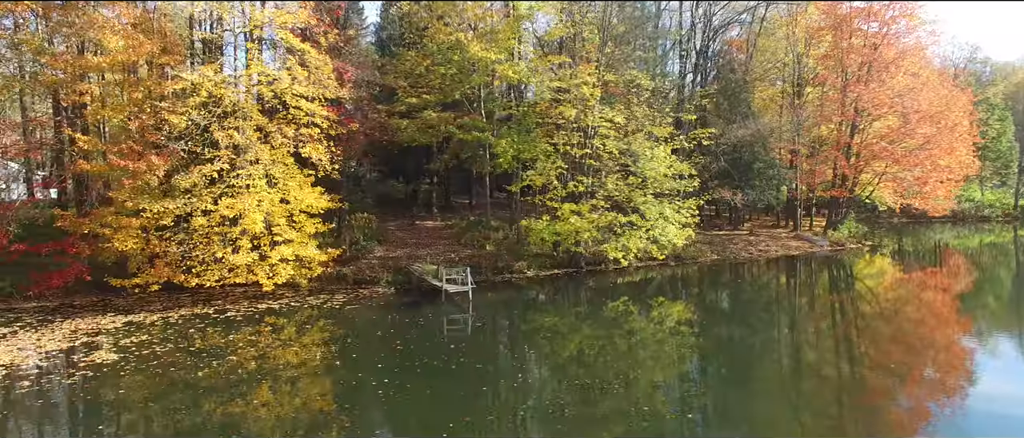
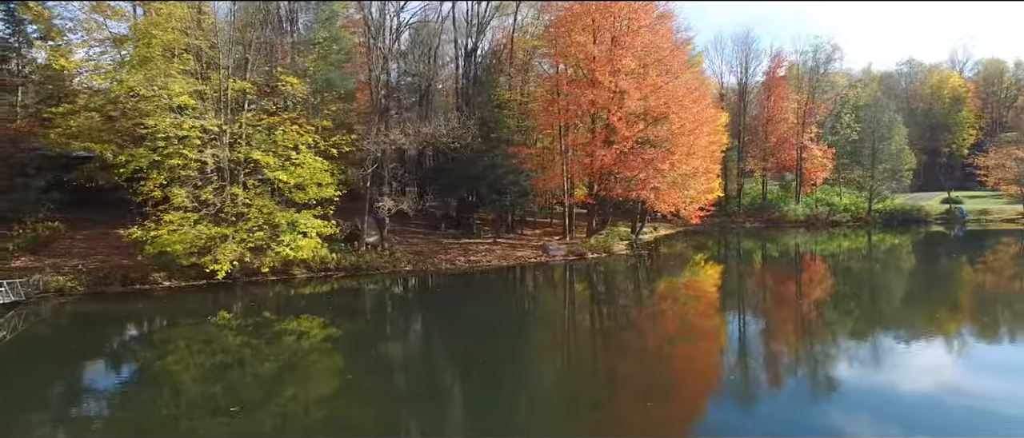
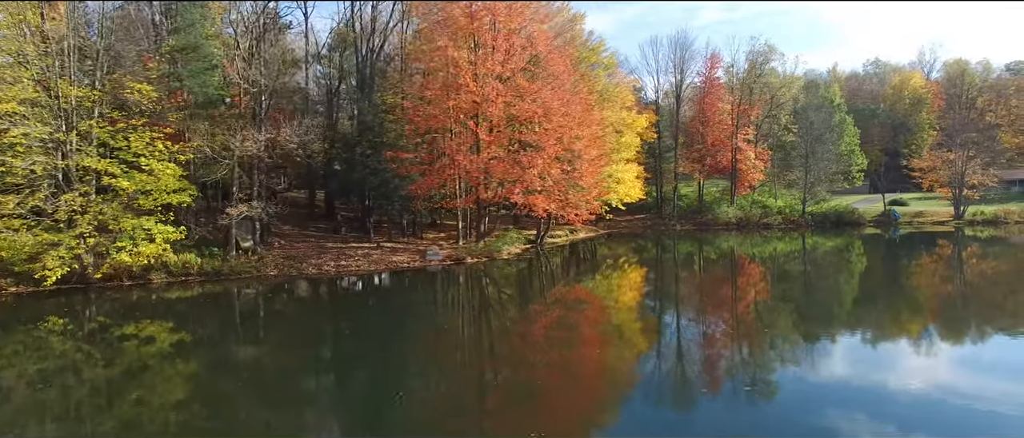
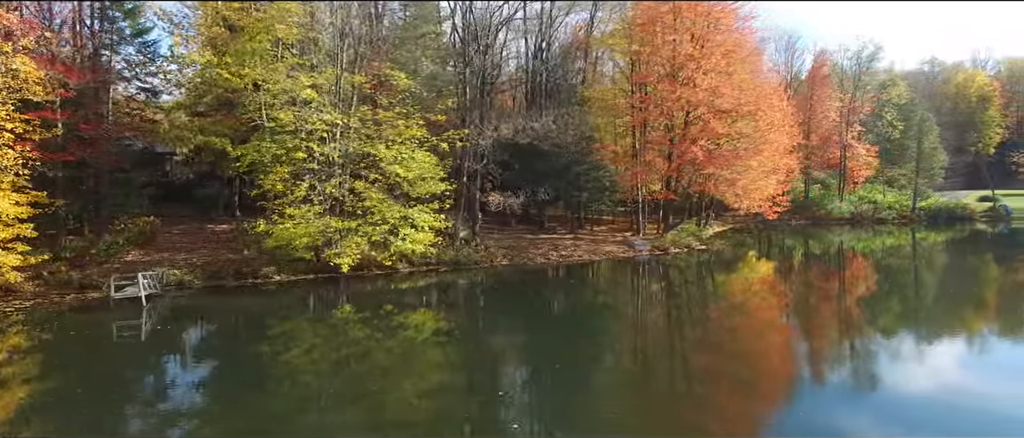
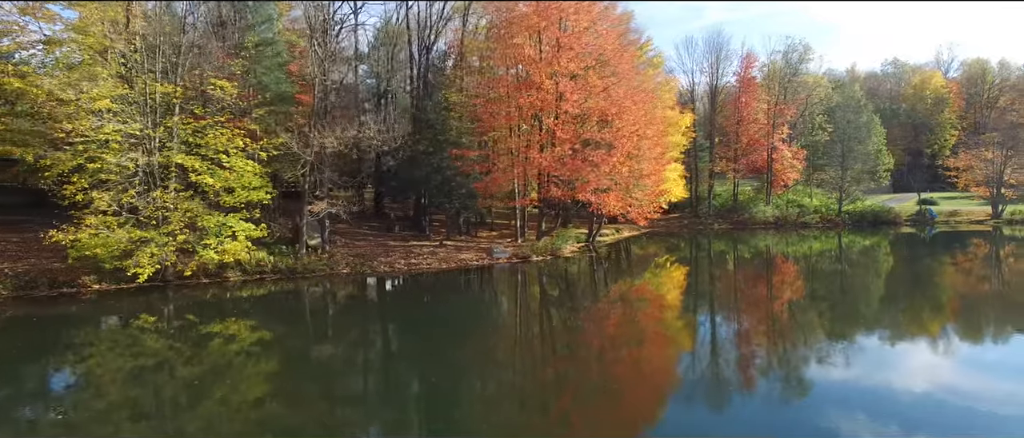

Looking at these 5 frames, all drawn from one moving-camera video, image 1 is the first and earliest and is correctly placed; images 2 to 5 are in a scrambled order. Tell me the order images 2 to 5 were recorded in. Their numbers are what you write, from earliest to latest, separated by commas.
4, 2, 5, 3
